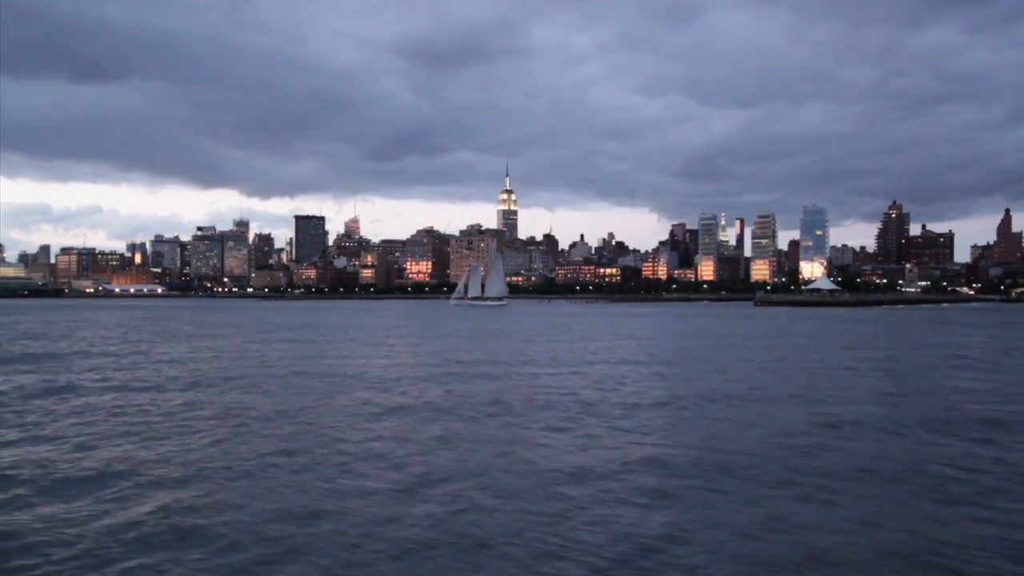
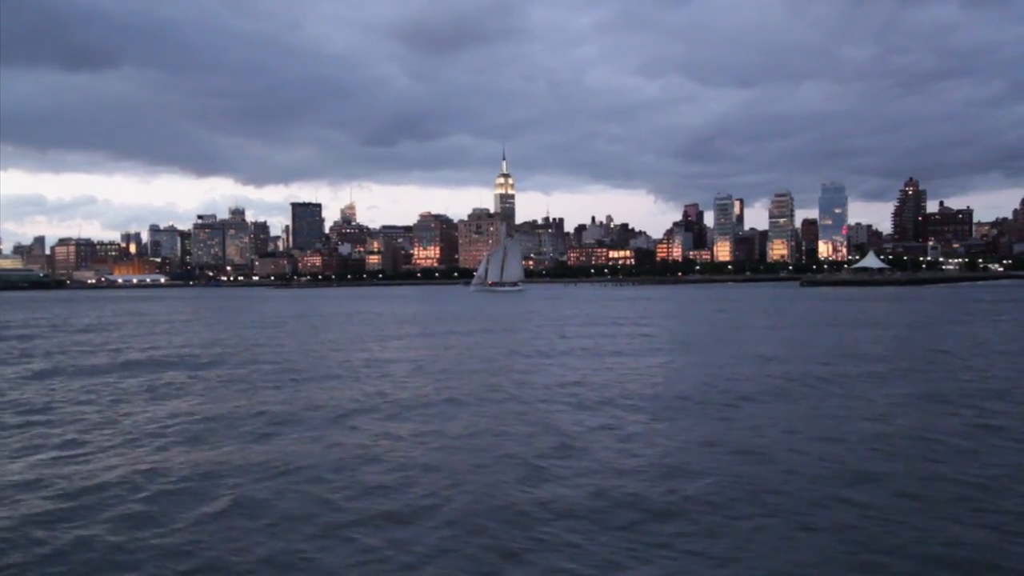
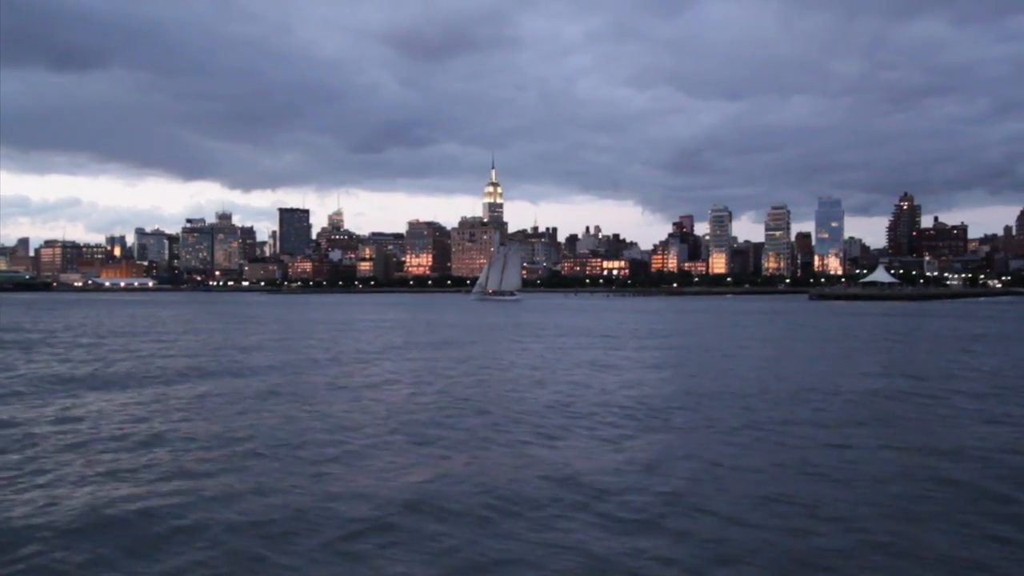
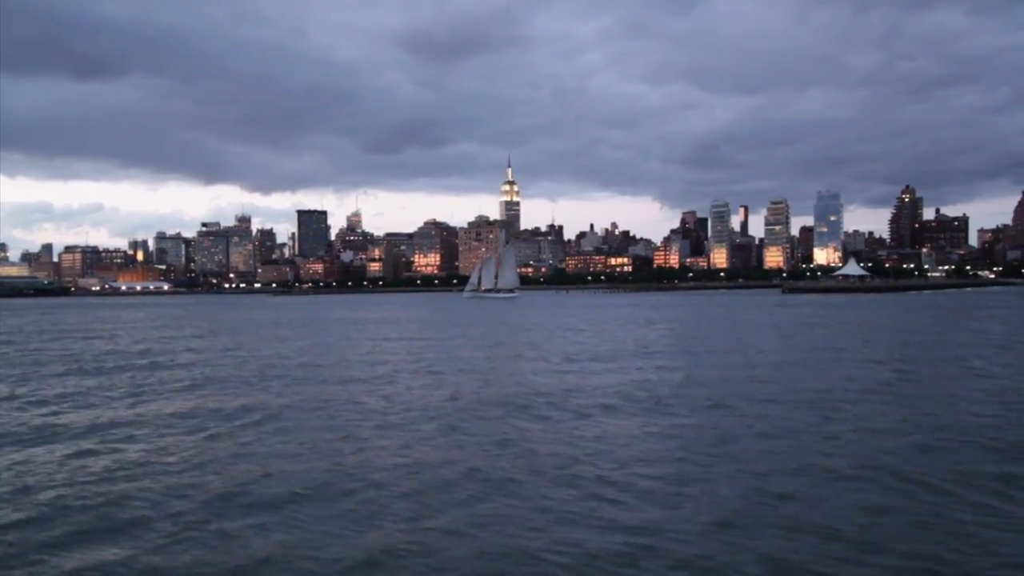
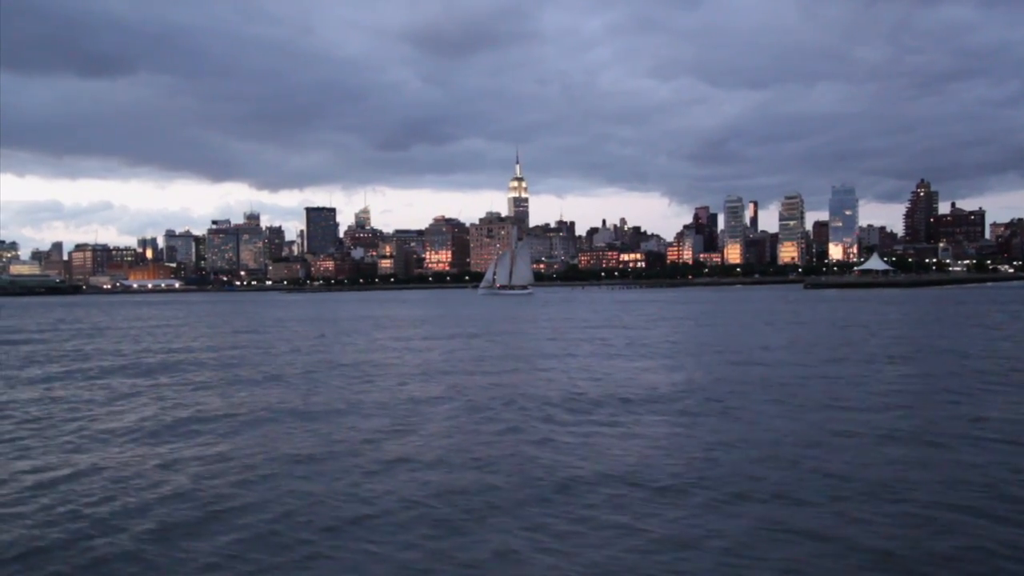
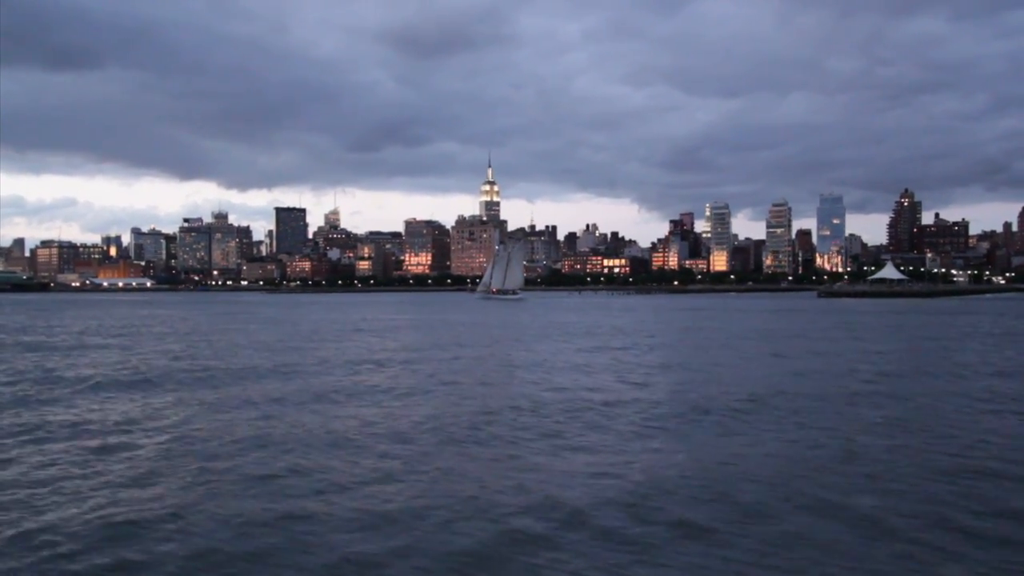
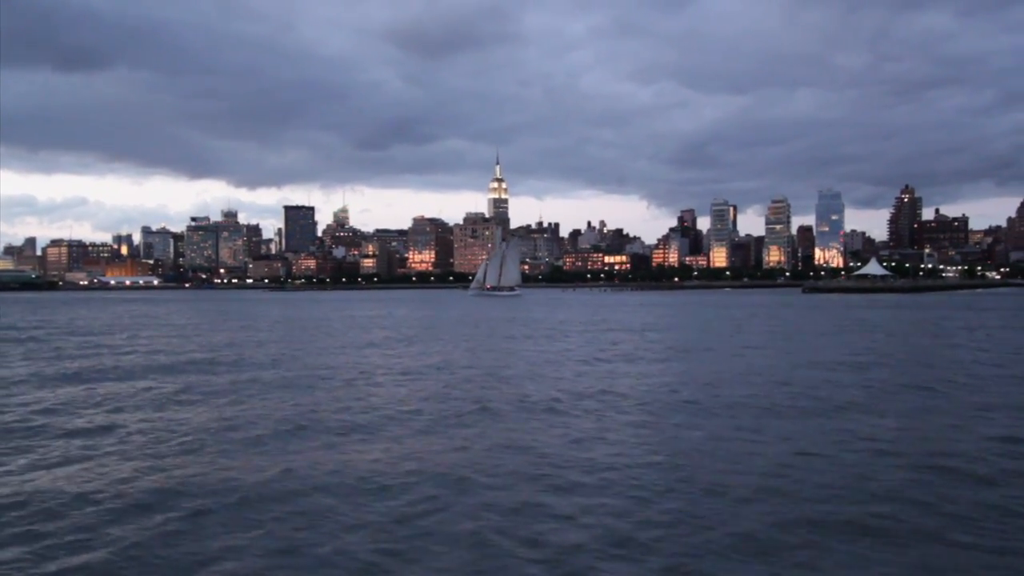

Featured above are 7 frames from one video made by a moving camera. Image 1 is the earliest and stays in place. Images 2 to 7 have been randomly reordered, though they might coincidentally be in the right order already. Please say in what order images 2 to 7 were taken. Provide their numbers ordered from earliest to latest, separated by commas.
4, 5, 2, 7, 3, 6
